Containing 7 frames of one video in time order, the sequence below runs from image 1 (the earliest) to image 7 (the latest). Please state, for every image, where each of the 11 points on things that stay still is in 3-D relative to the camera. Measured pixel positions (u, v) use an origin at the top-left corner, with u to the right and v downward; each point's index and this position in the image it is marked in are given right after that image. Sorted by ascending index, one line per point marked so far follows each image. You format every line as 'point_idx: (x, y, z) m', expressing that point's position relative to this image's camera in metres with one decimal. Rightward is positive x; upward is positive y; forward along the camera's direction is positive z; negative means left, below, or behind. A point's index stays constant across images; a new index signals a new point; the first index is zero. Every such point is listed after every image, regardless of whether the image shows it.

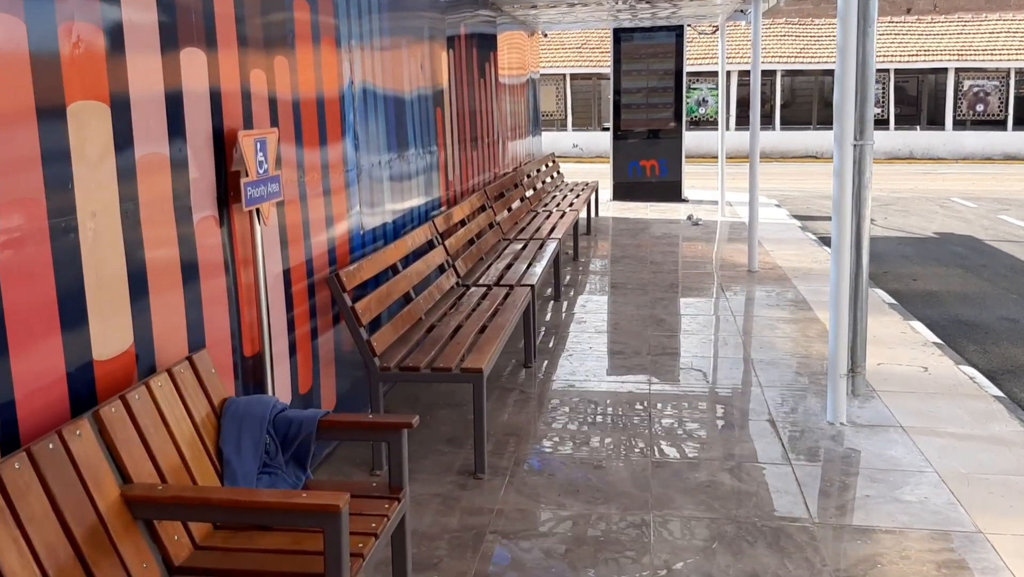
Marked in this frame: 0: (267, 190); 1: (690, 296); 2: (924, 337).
0: (-0.8, +0.3, +3.2) m
1: (+1.3, 0.0, +7.3) m
2: (+2.5, -0.3, +5.9) m
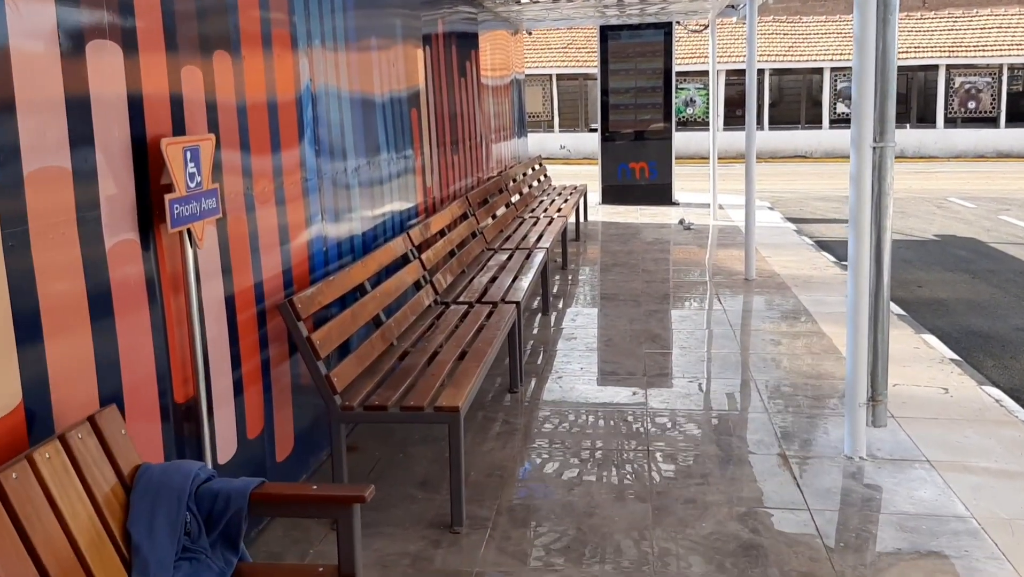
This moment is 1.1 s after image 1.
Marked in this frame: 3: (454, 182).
0: (-0.9, +0.2, +2.7) m
1: (+1.2, -0.1, +6.9) m
2: (+2.4, -0.4, +5.5) m
3: (-0.4, +0.8, +7.2) m
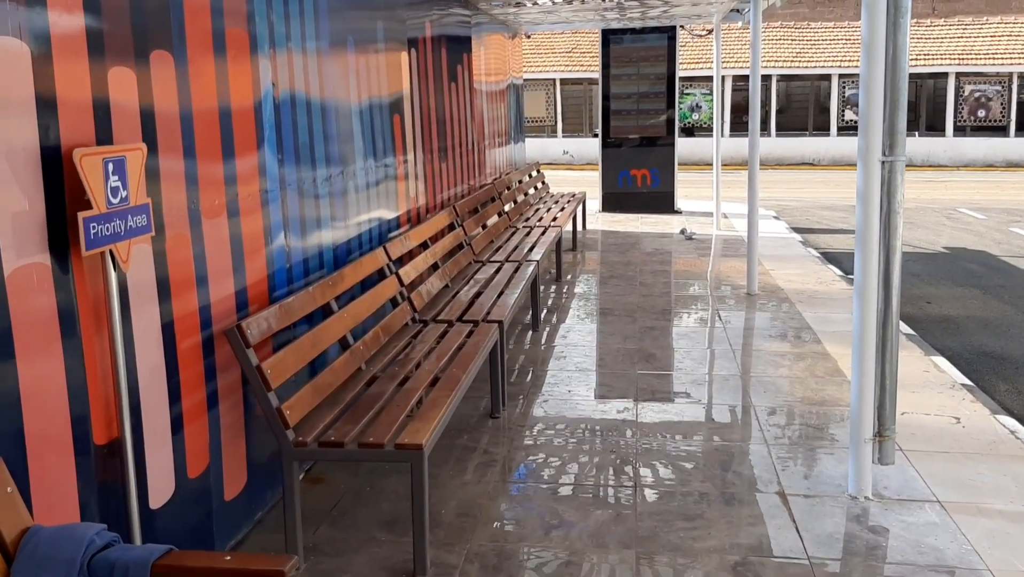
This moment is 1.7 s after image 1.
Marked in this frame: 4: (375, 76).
0: (-1.0, +0.2, +2.4) m
1: (+1.1, -0.2, +6.6) m
2: (+2.3, -0.5, +5.2) m
3: (-0.5, +0.7, +6.9) m
4: (-0.7, +1.1, +5.0) m
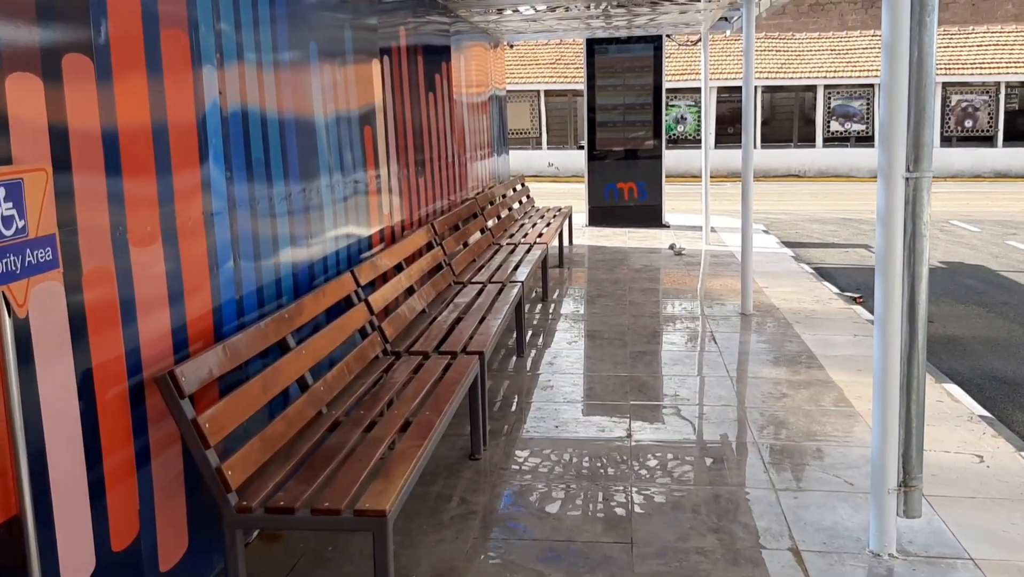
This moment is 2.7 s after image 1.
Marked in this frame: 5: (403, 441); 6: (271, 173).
0: (-1.0, +0.1, +2.0) m
1: (+1.0, -0.4, +6.2) m
2: (+2.2, -0.6, +4.8) m
3: (-0.6, +0.5, +6.5) m
4: (-0.8, +0.9, +4.6) m
5: (-0.3, -0.5, +3.1) m
6: (-0.9, +0.4, +3.7) m
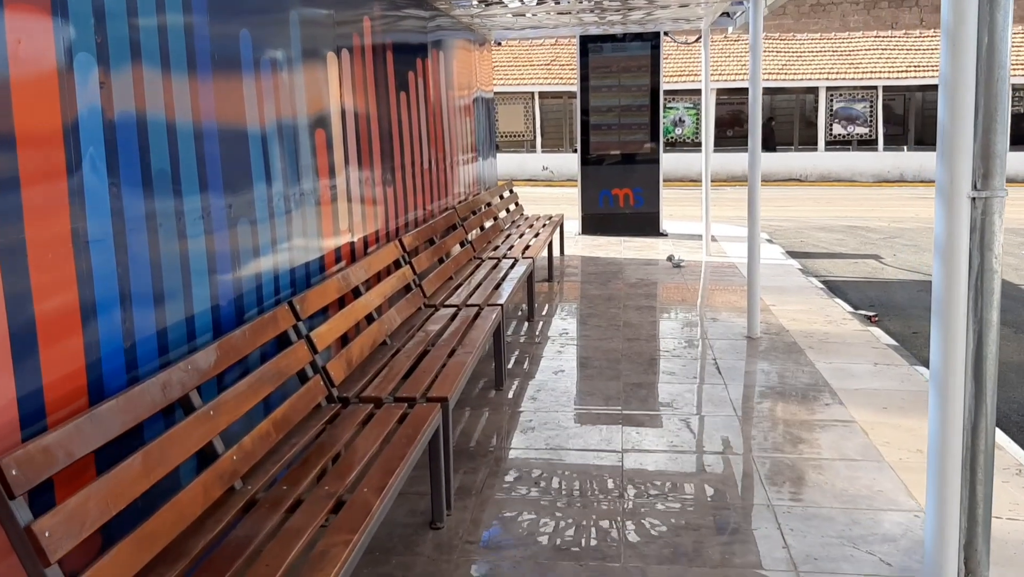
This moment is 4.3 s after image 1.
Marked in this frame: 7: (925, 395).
0: (-1.1, -0.1, +1.3) m
1: (+0.9, -0.5, +5.5) m
2: (+2.1, -0.7, +4.1) m
3: (-0.7, +0.4, +5.8) m
4: (-0.9, +0.8, +4.0) m
5: (-0.5, -0.6, +2.5) m
6: (-1.0, +0.3, +3.0) m
7: (+2.1, -0.5, +5.0) m
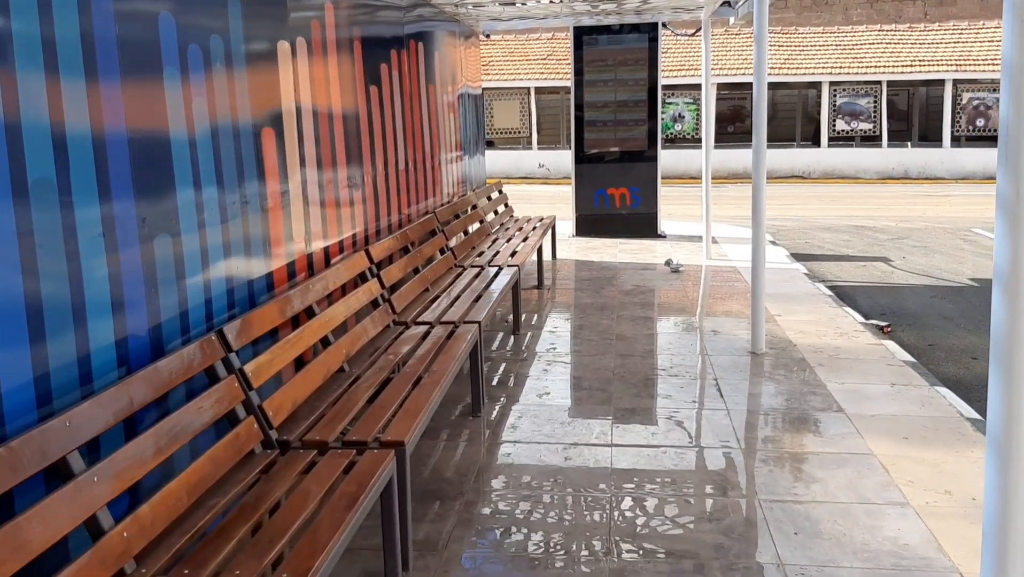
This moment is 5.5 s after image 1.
0: (-1.2, -0.1, +0.8) m
1: (+0.8, -0.6, +5.0) m
2: (+2.0, -0.8, +3.6) m
3: (-0.8, +0.3, +5.3) m
4: (-1.0, +0.7, +3.4) m
5: (-0.6, -0.7, +2.0) m
6: (-1.1, +0.2, +2.5) m
7: (+2.0, -0.6, +4.5) m
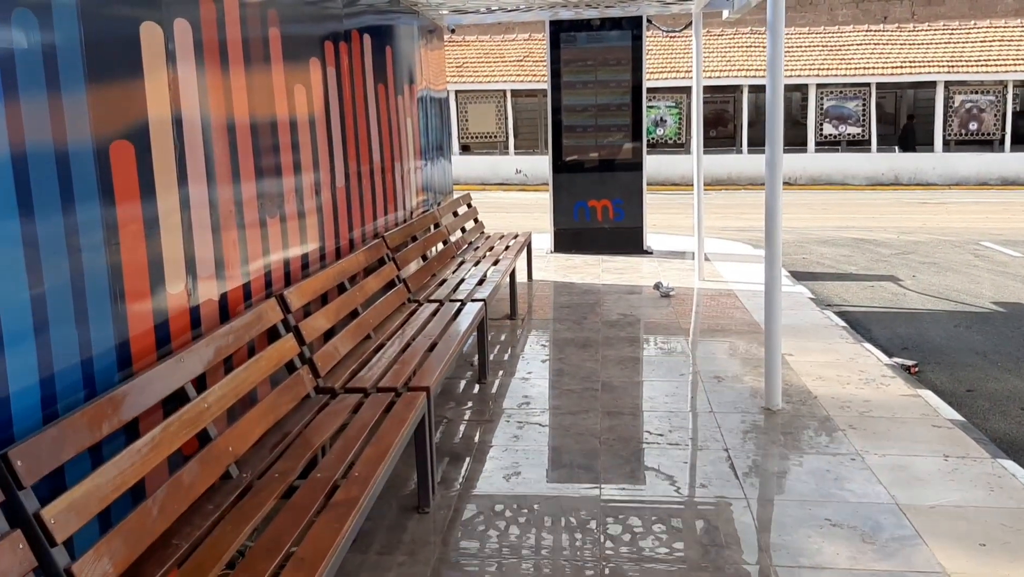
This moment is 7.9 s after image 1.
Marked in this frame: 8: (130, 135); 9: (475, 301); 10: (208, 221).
0: (-1.3, -0.4, -0.2) m
1: (+0.7, -0.8, +4.0) m
2: (+1.9, -1.0, +2.6) m
3: (-1.0, +0.1, +4.3) m
4: (-1.1, +0.5, +2.4) m
5: (-0.7, -0.9, +0.9) m
6: (-1.2, 0.0, +1.5) m
7: (+1.8, -0.8, +3.5) m
8: (-1.1, +0.5, +2.9) m
9: (-0.2, -0.1, +5.6) m
10: (-1.1, +0.2, +3.5) m
